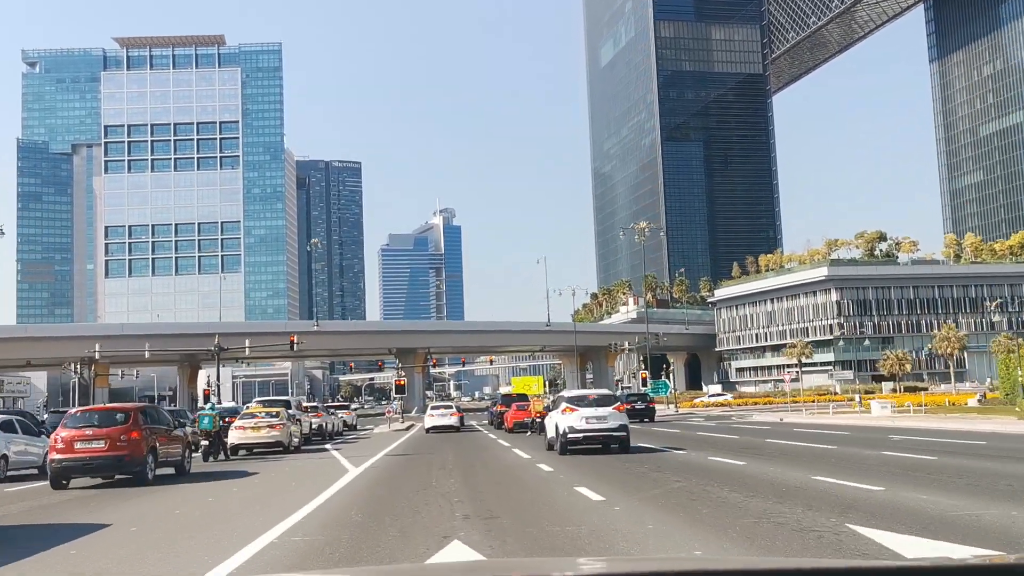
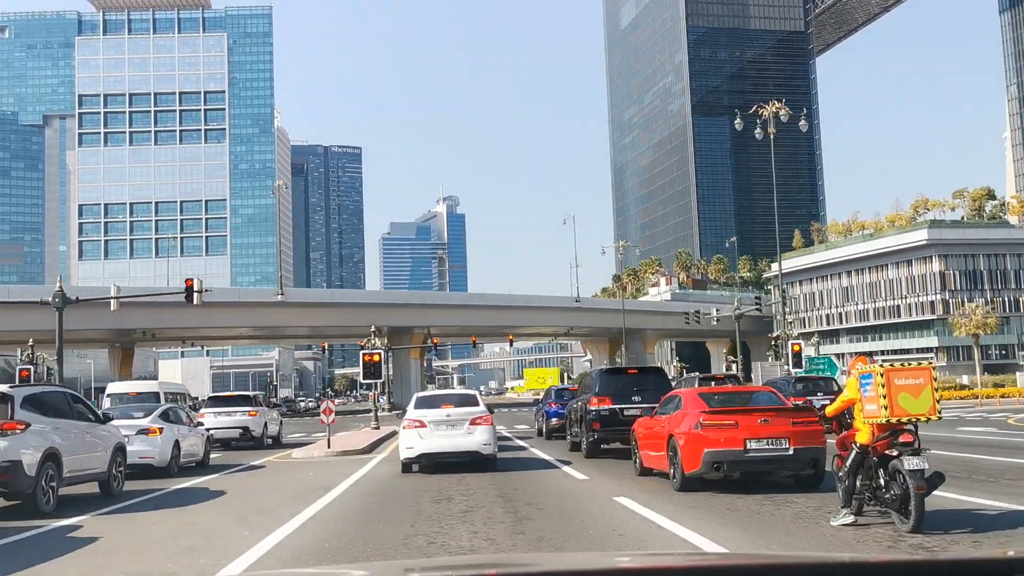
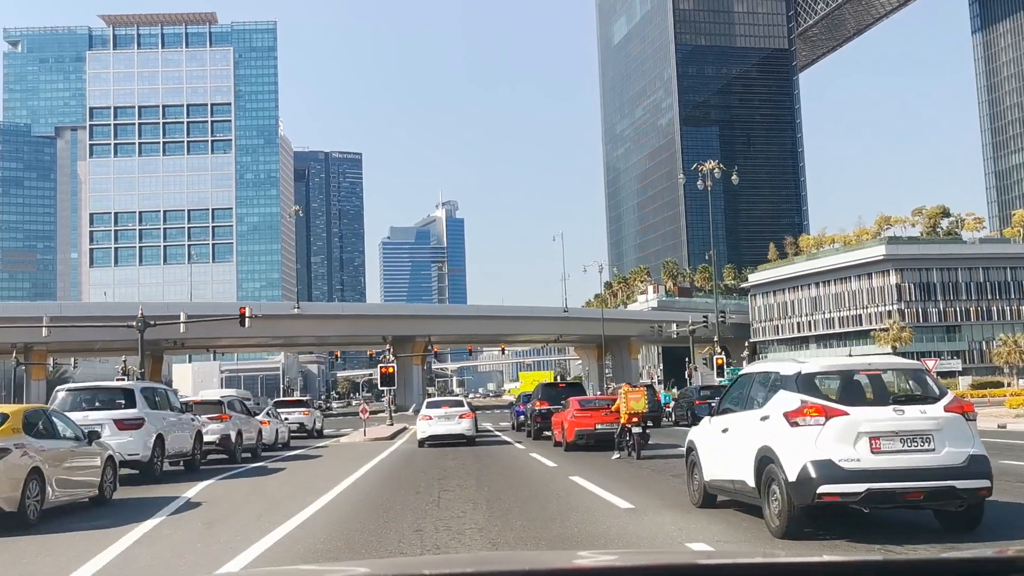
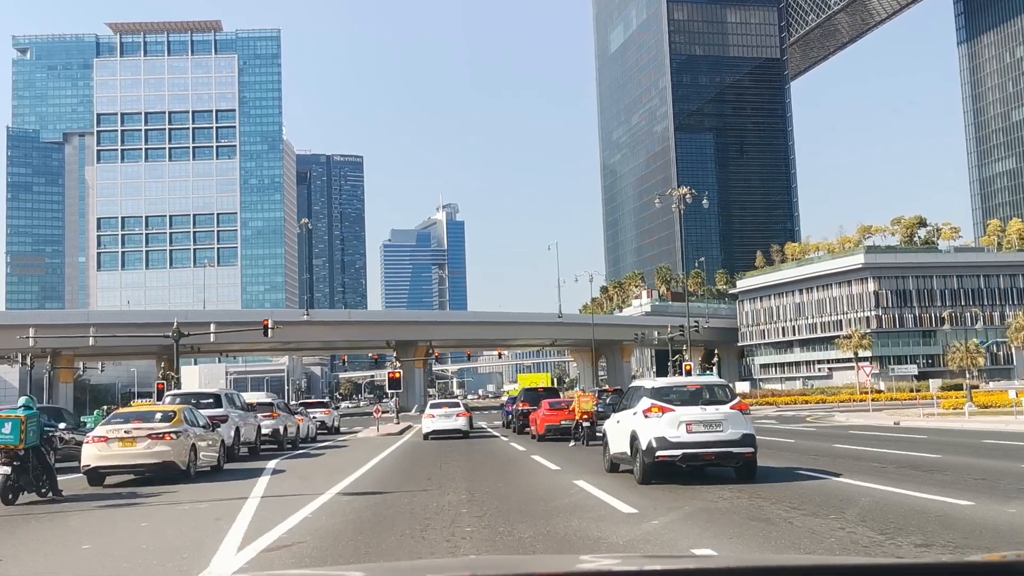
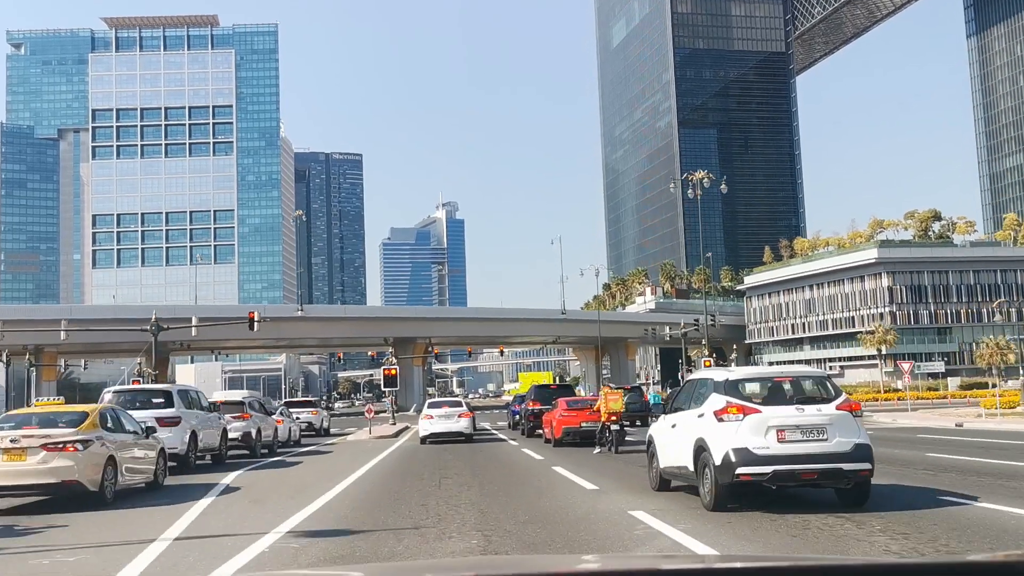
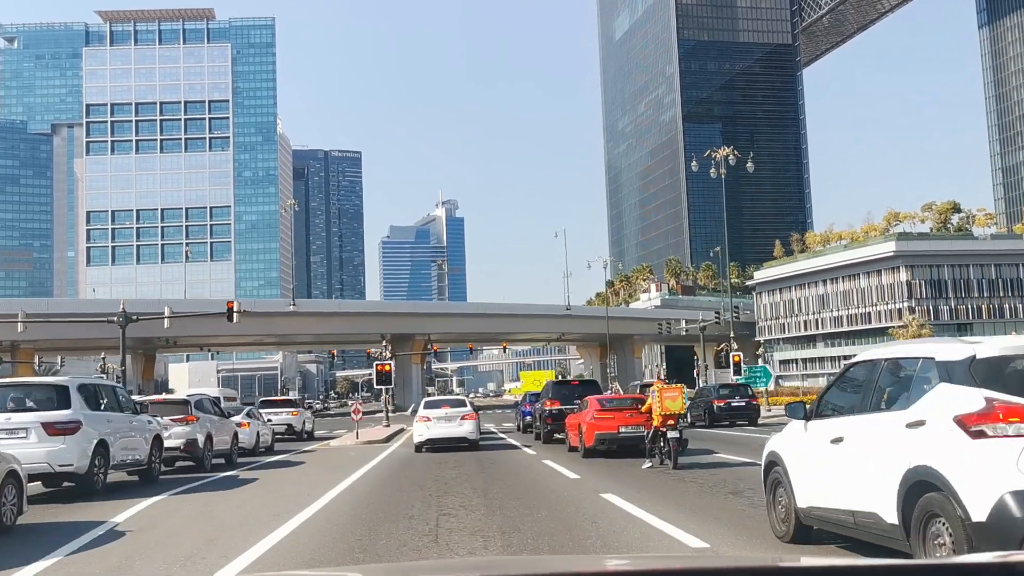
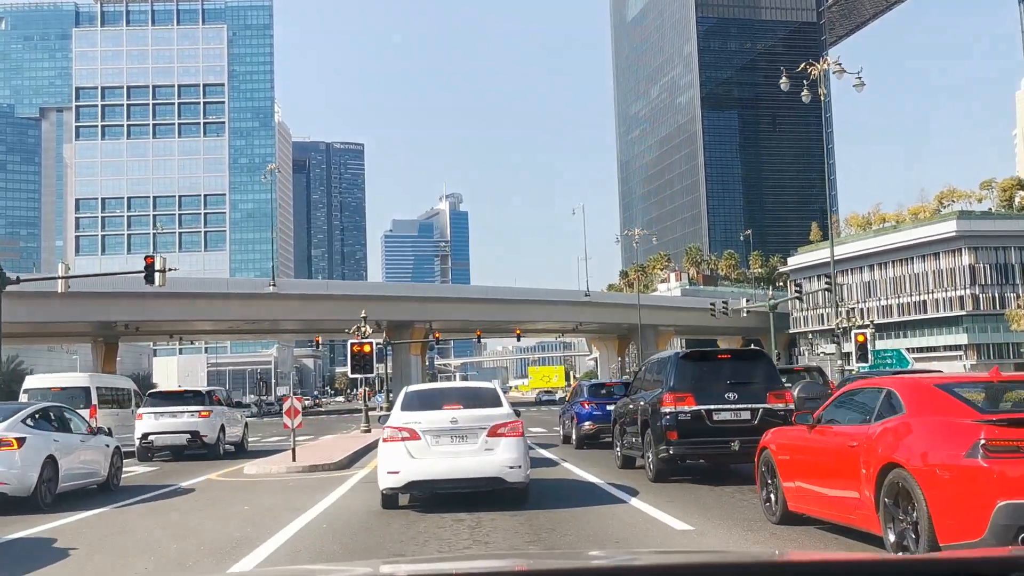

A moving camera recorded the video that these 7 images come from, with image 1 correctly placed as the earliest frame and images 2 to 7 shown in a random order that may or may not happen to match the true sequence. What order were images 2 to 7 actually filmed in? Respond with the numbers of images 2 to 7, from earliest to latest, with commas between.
4, 5, 3, 6, 2, 7
